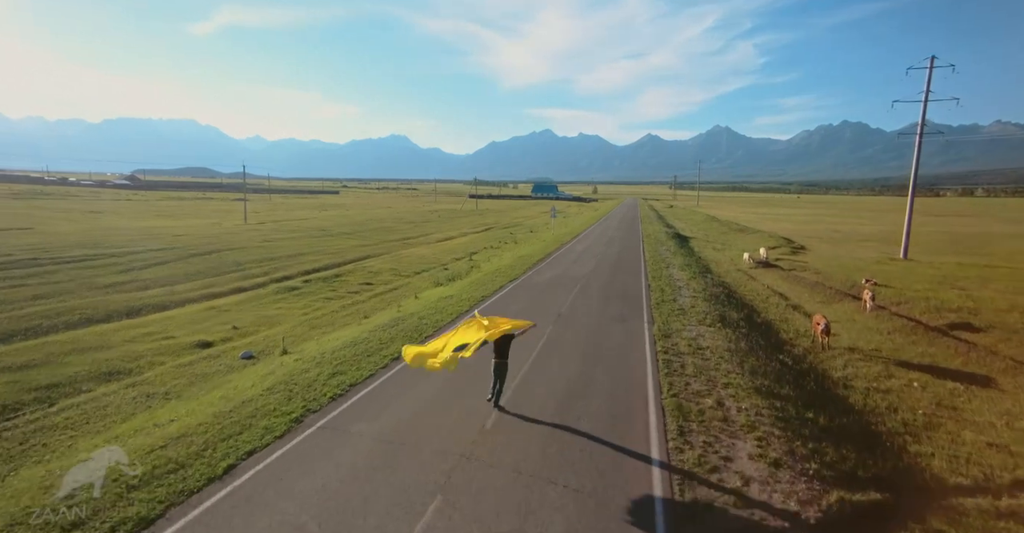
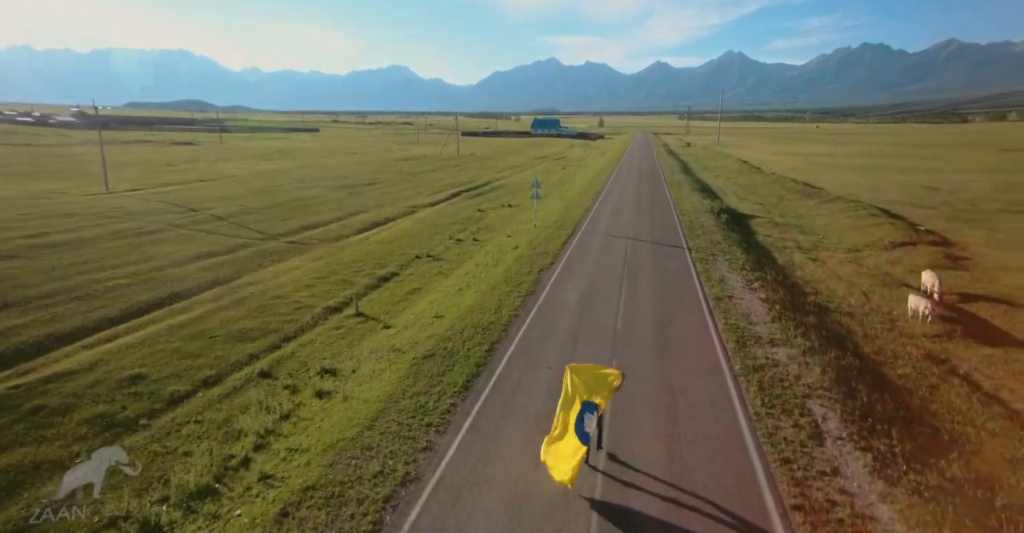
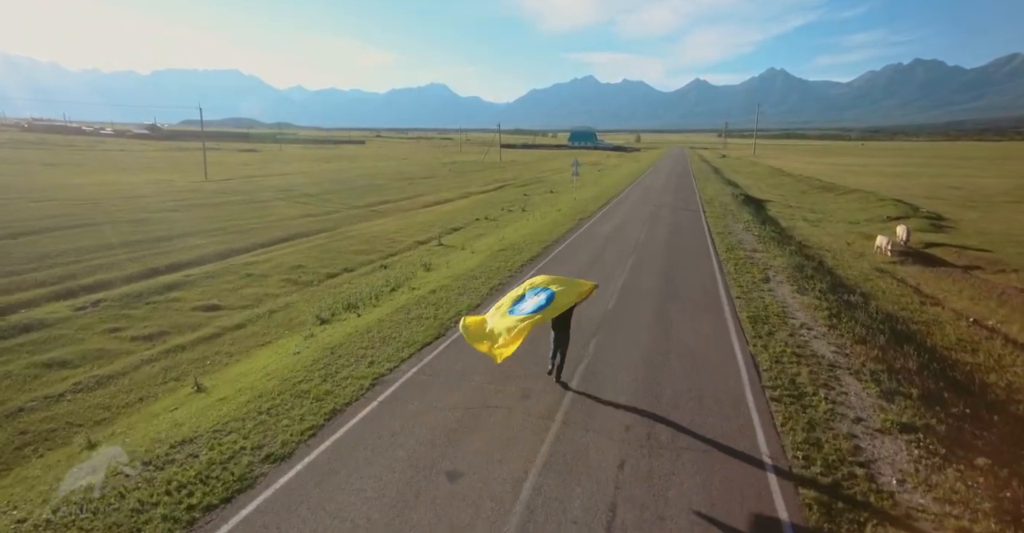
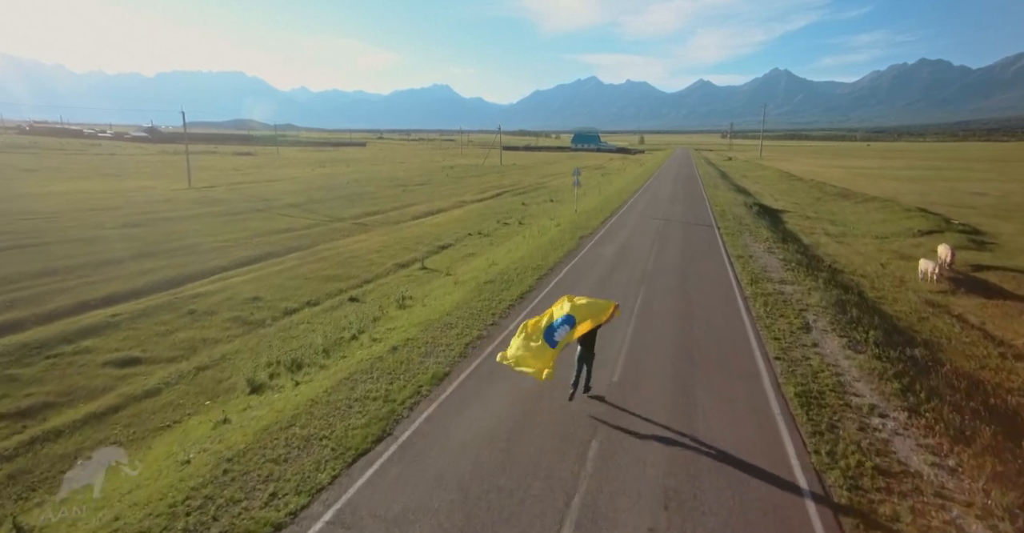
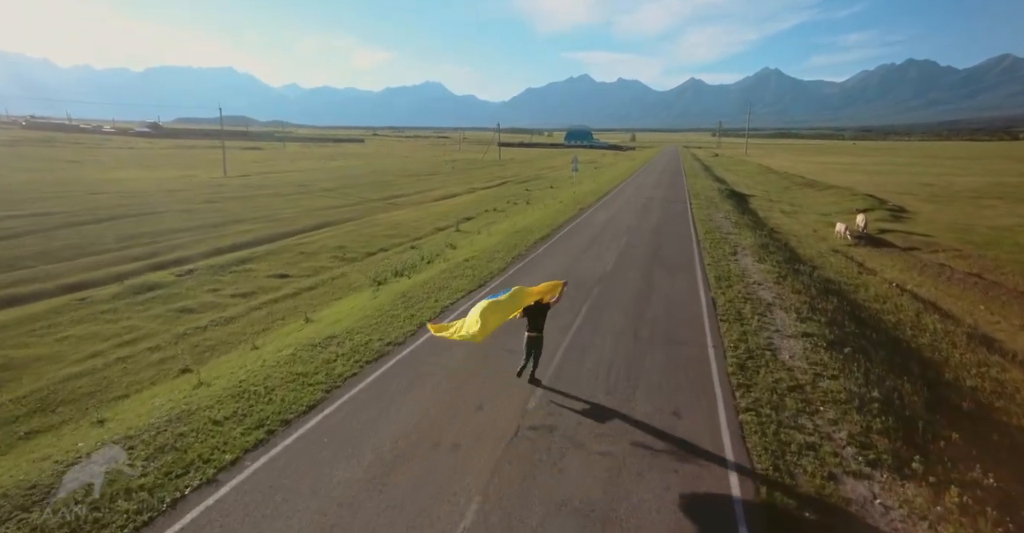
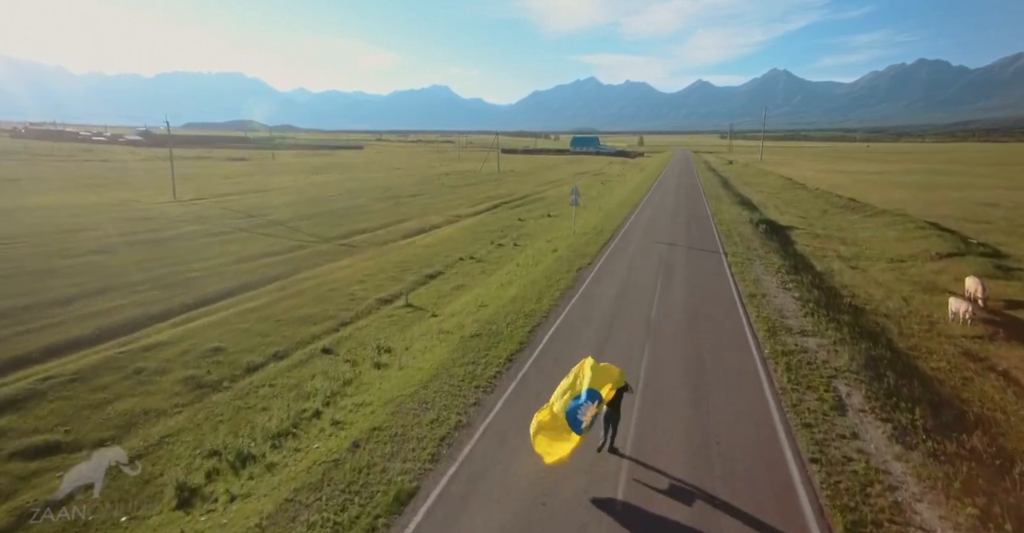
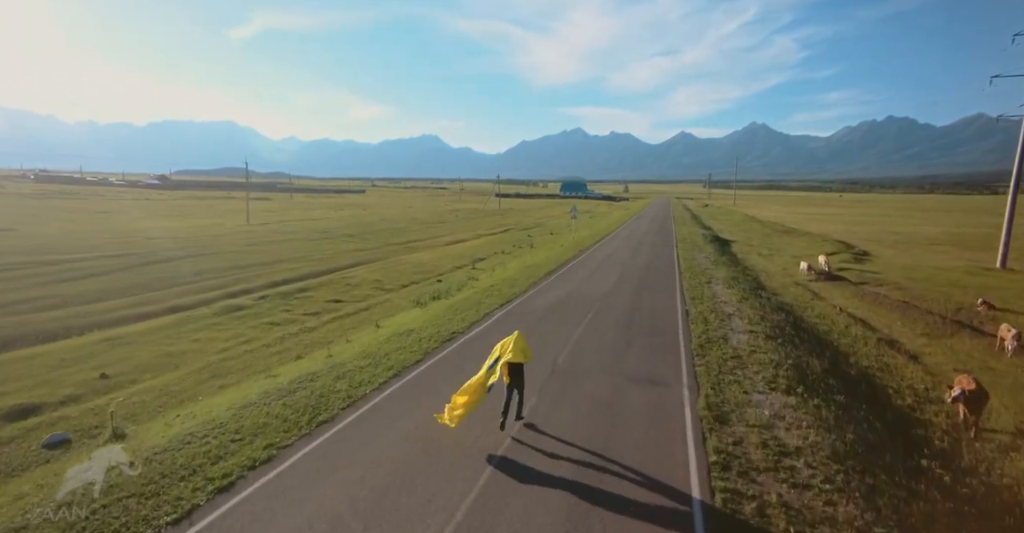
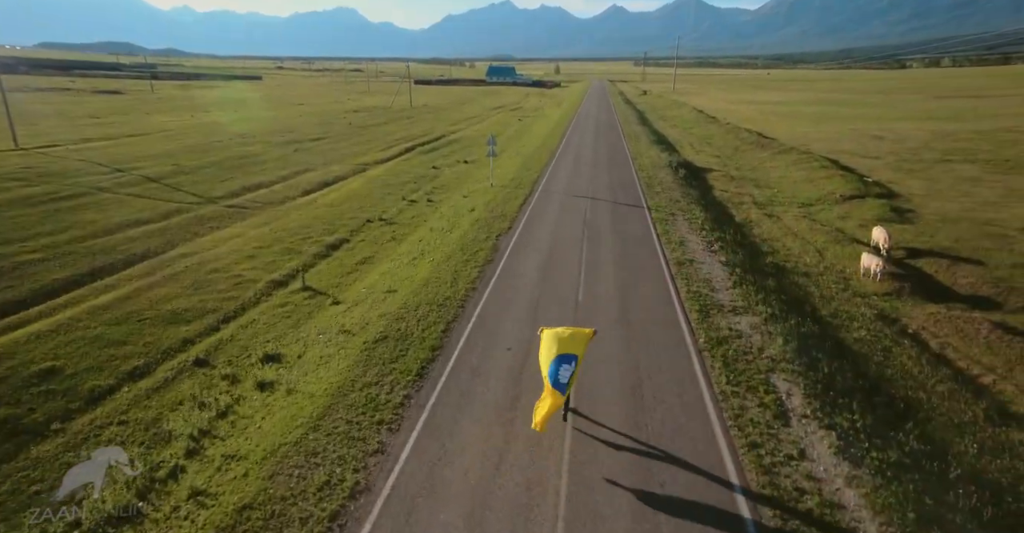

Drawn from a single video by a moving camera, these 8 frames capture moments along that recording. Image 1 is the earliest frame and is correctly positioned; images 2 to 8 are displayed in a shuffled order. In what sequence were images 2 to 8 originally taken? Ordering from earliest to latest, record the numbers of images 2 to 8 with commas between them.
7, 5, 3, 4, 6, 2, 8
